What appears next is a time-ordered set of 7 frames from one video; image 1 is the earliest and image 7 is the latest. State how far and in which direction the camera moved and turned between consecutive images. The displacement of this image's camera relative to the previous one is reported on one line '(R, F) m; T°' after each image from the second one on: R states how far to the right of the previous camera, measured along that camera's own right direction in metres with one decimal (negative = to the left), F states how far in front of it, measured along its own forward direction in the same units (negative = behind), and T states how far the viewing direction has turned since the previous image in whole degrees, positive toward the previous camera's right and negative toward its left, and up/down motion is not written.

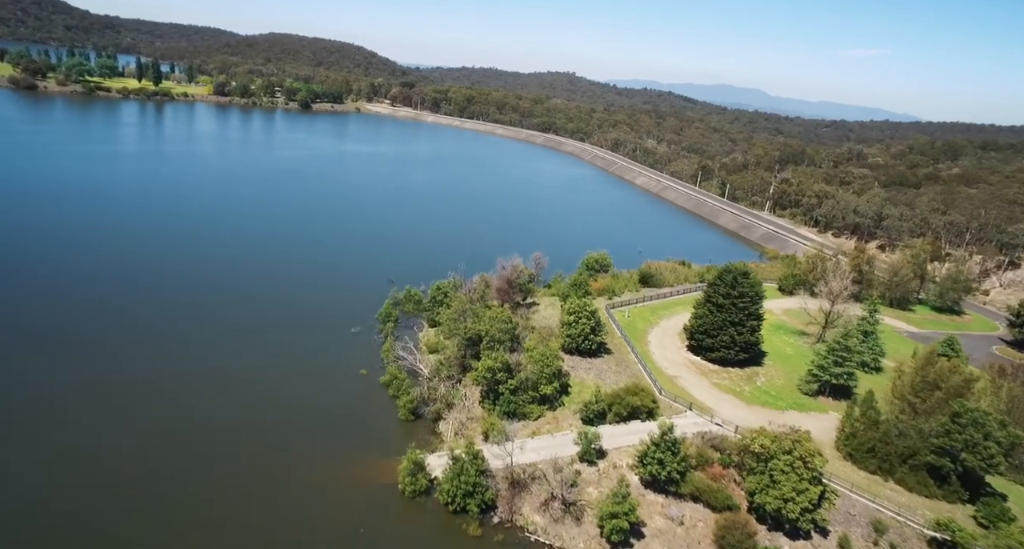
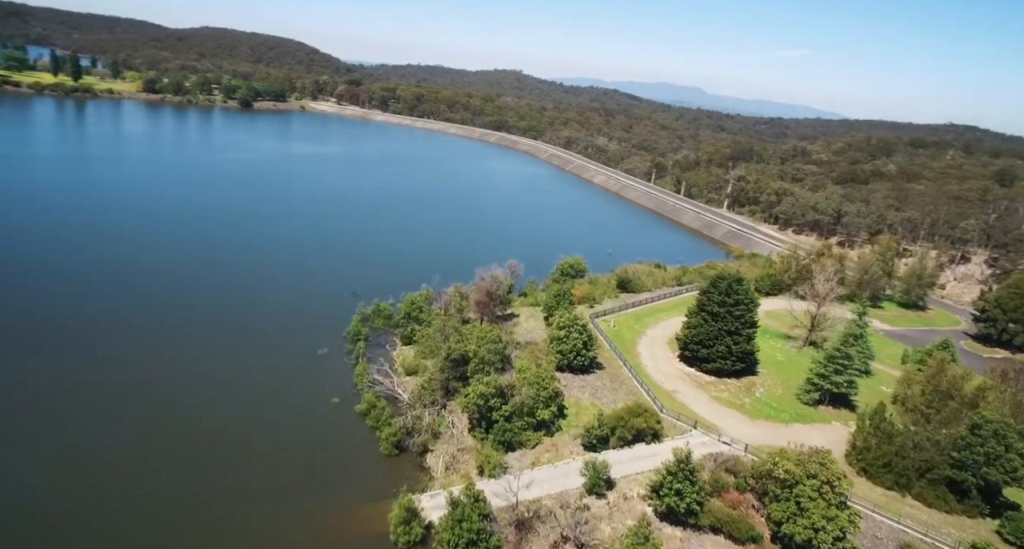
(-1.6, +2.2) m; +5°
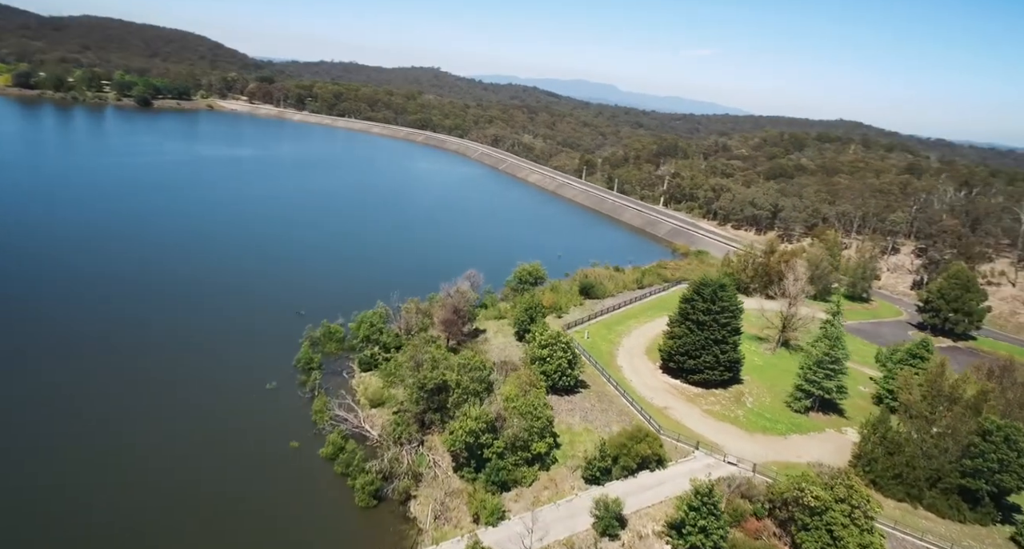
(-2.2, +2.6) m; +7°
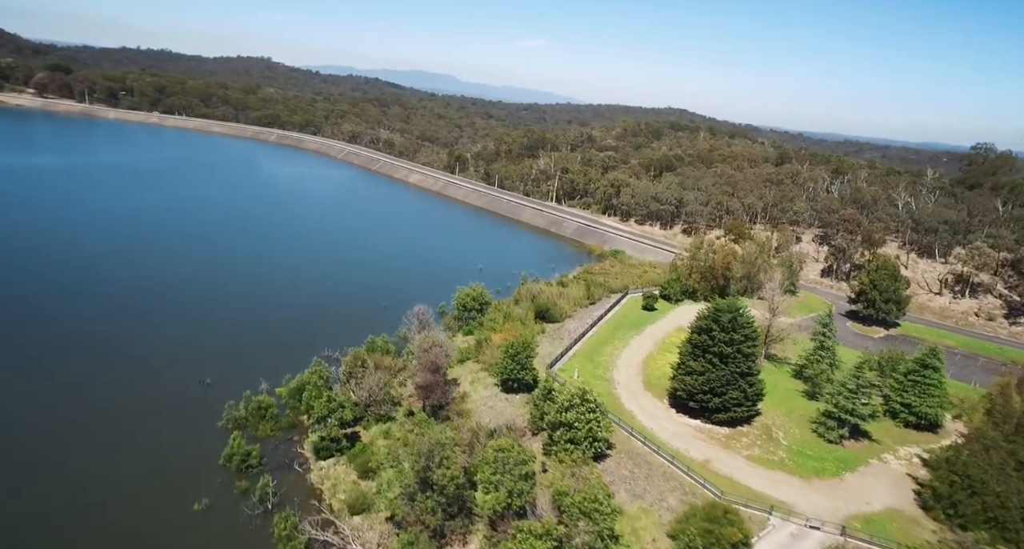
(-5.2, +5.9) m; +14°
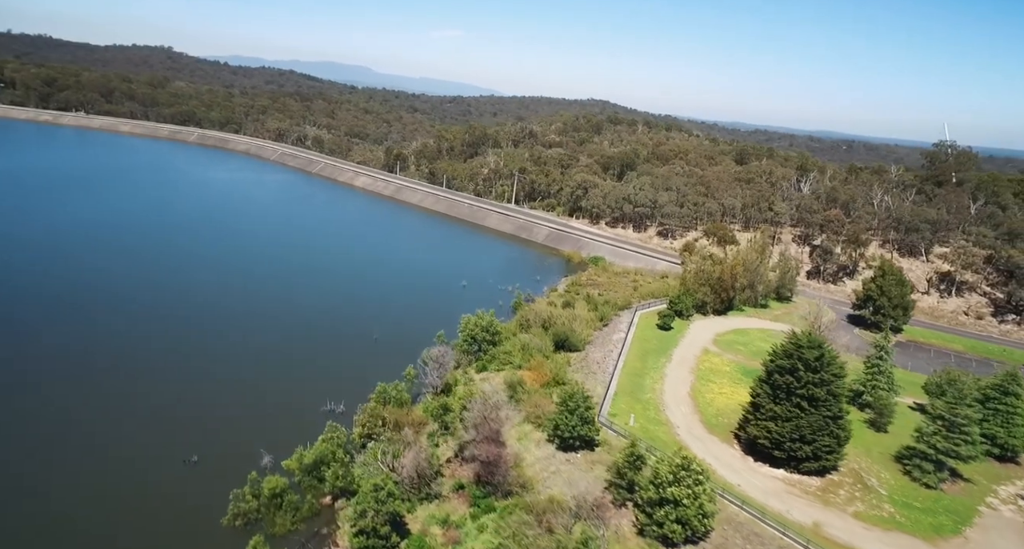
(-4.8, +4.1) m; +7°
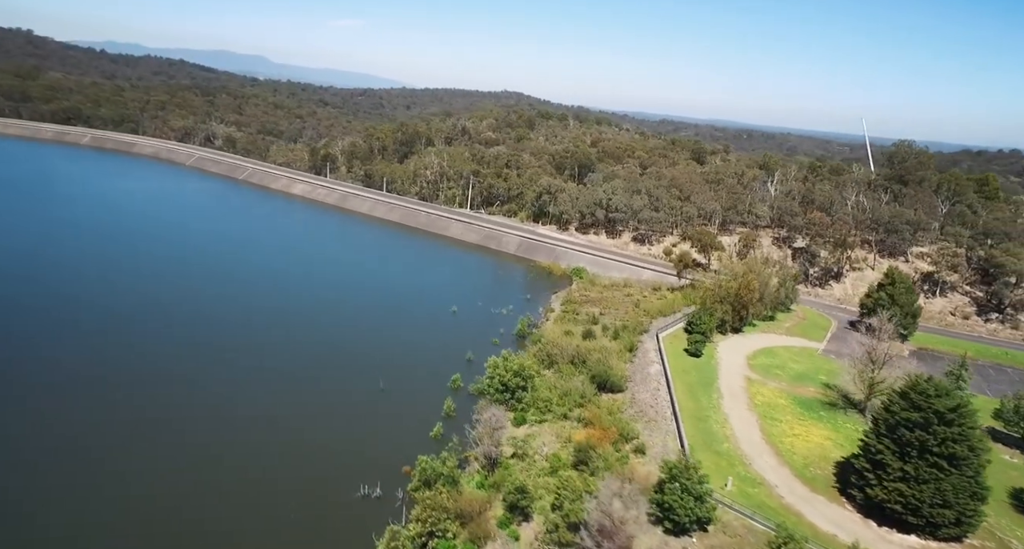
(-5.7, +4.5) m; +8°
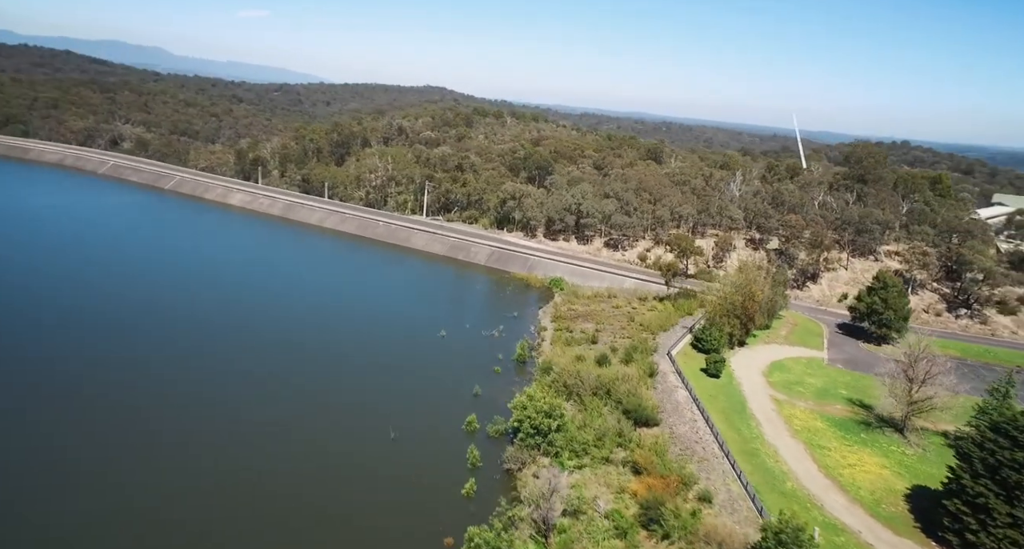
(-4.4, +3.2) m; +7°
